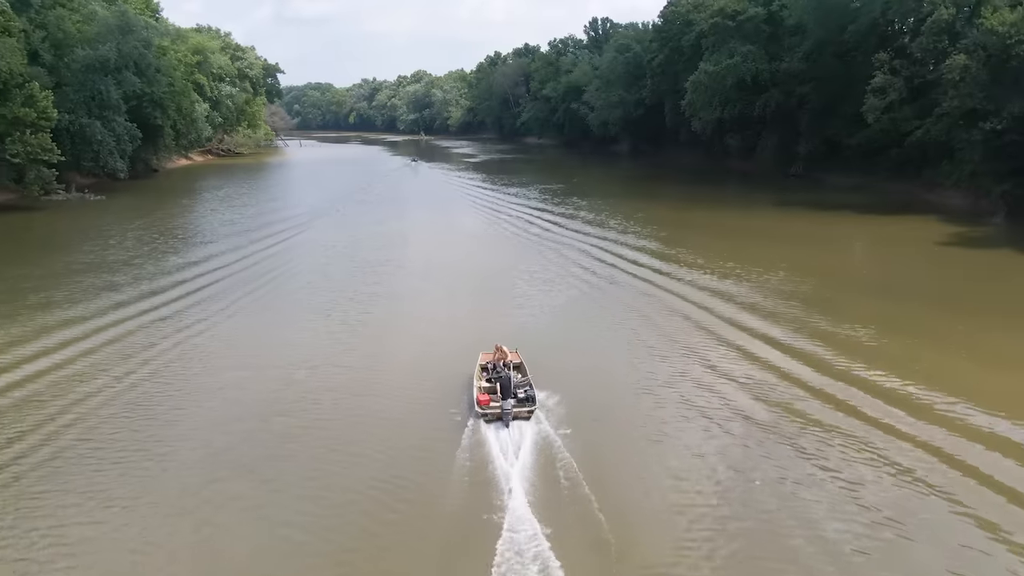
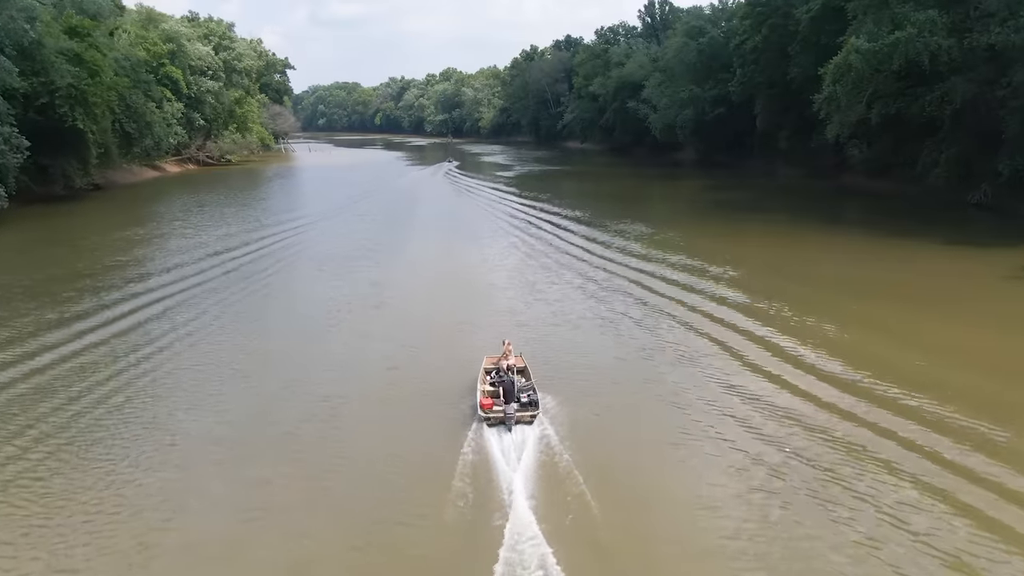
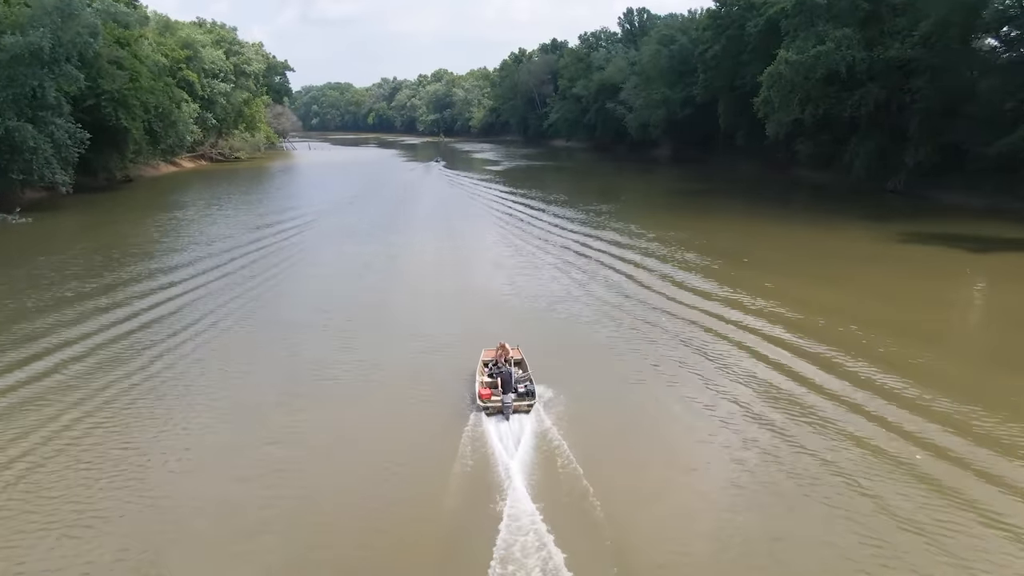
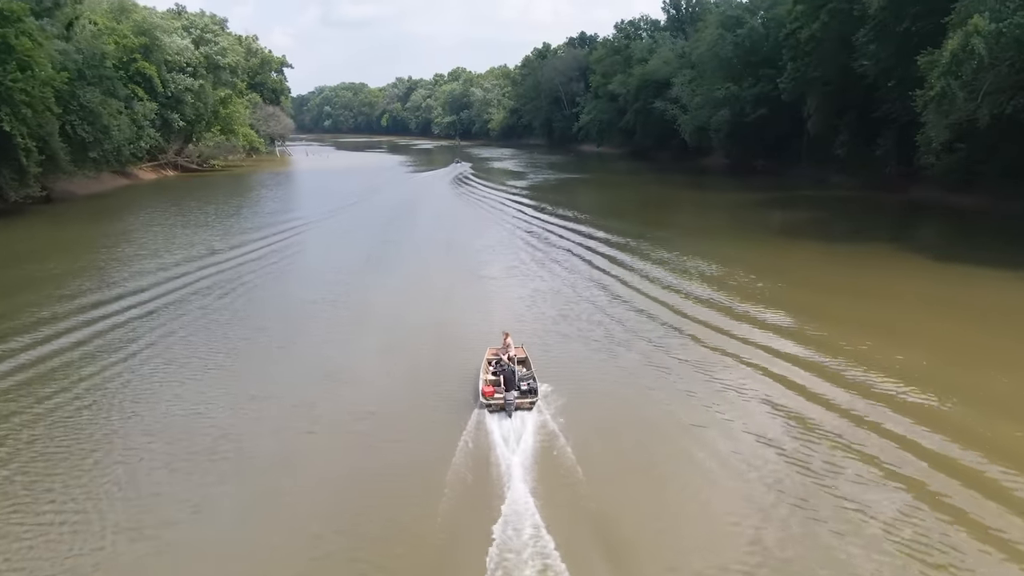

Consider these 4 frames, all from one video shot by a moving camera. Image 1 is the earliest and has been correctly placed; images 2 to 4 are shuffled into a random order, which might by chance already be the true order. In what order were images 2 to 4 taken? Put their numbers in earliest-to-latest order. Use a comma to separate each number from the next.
3, 2, 4
